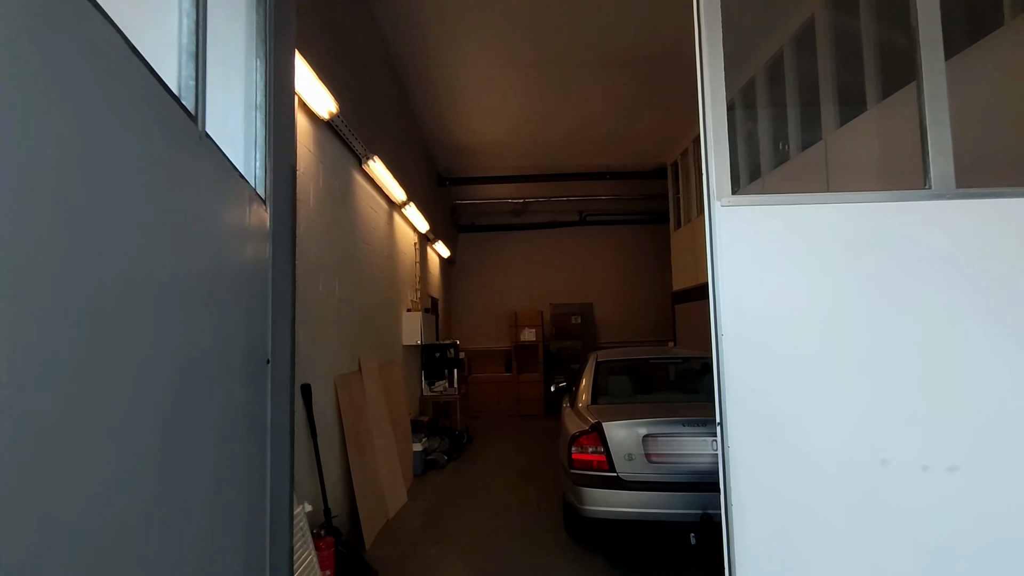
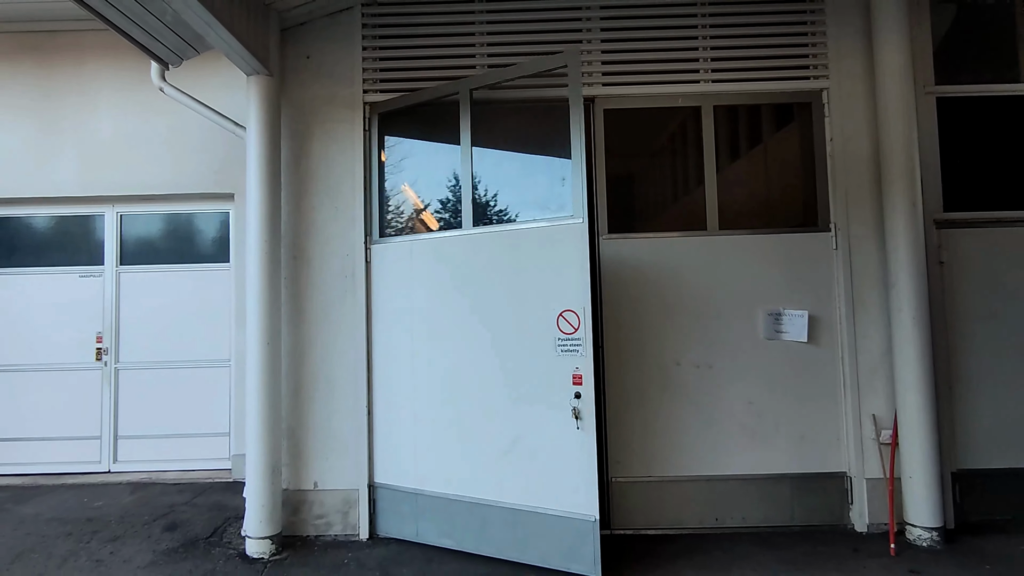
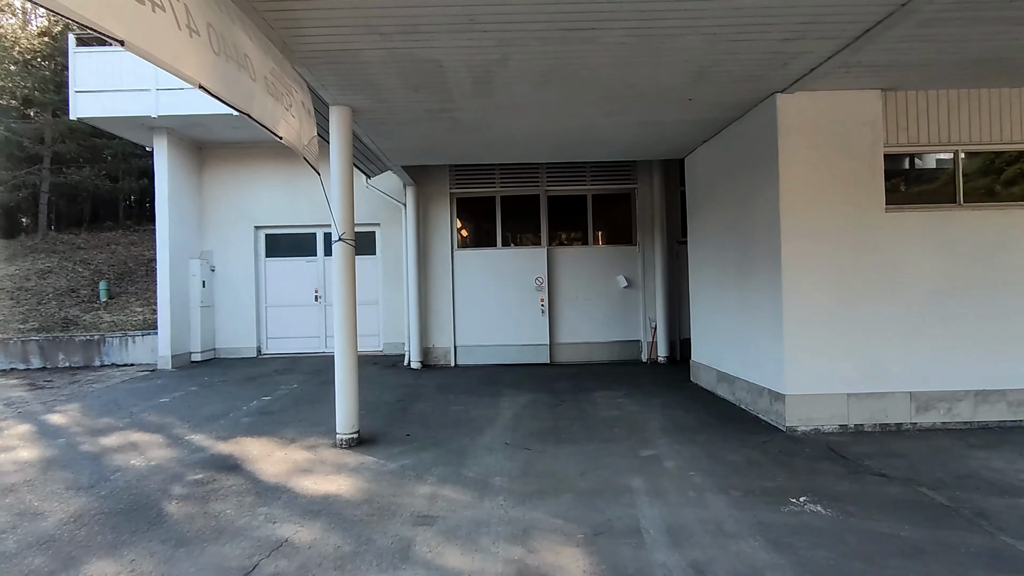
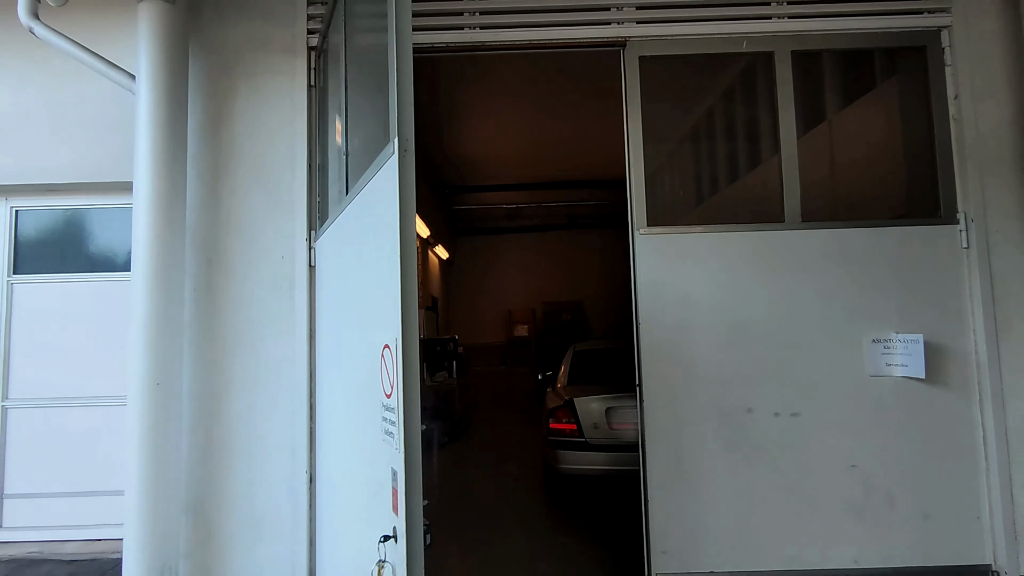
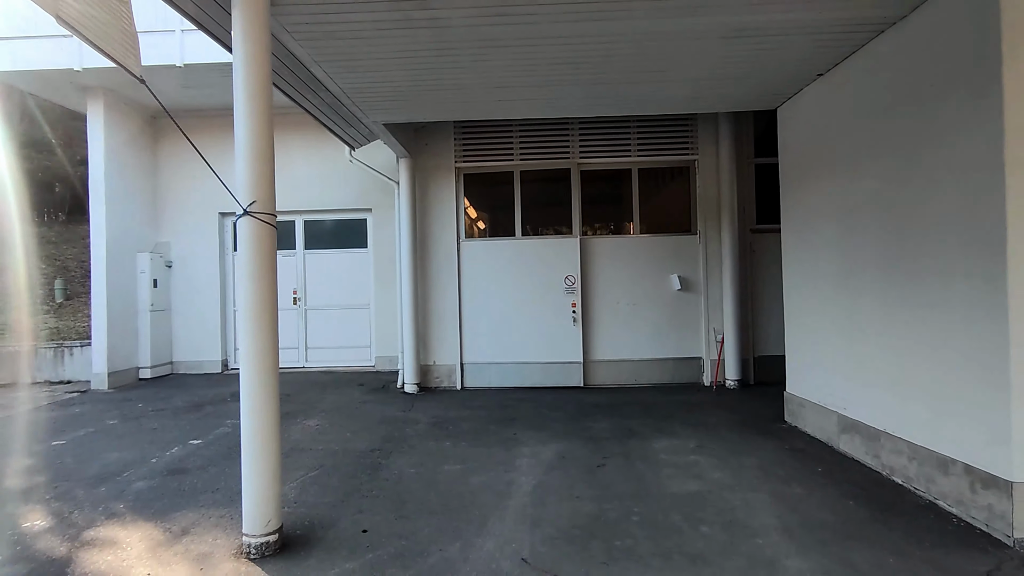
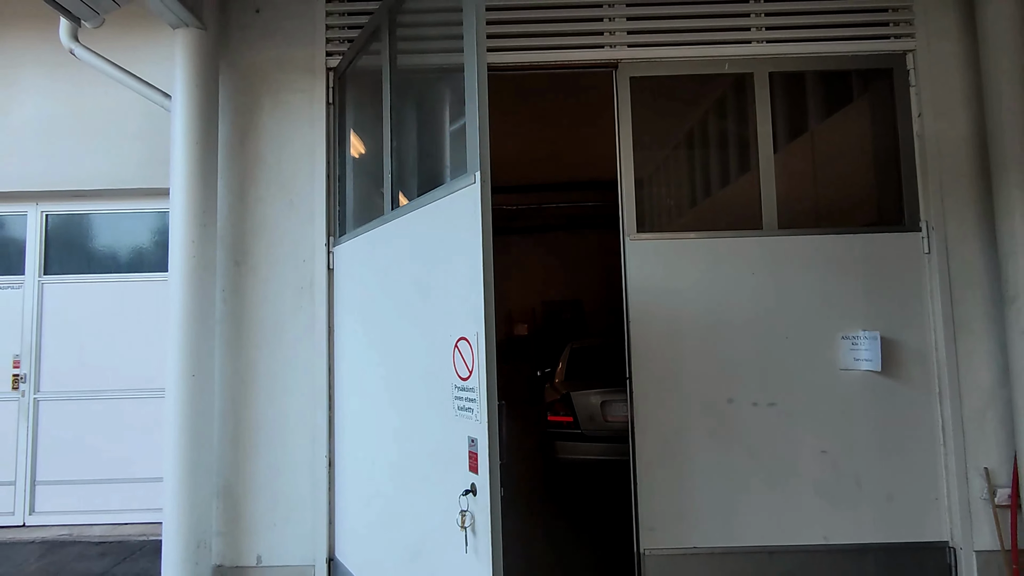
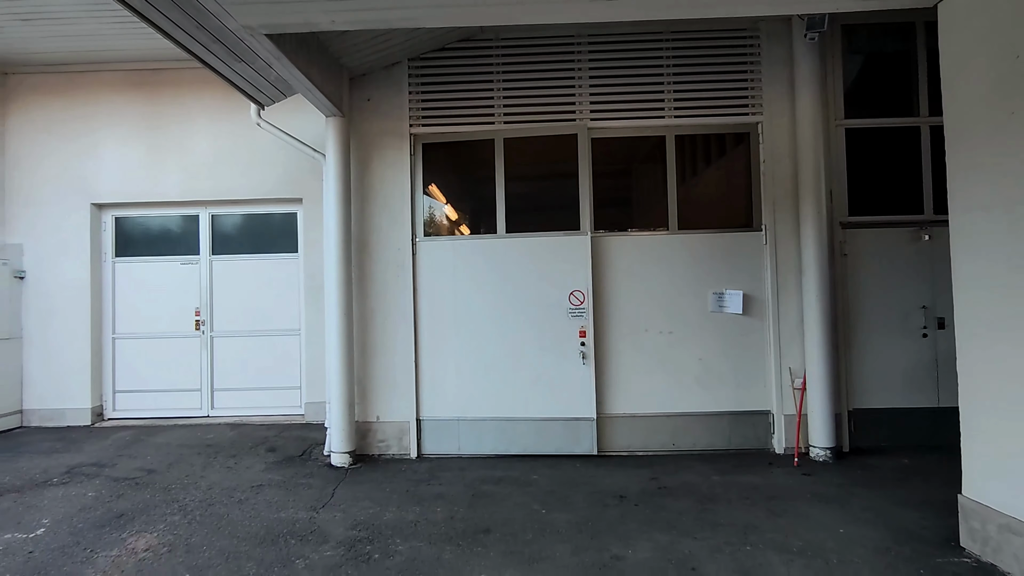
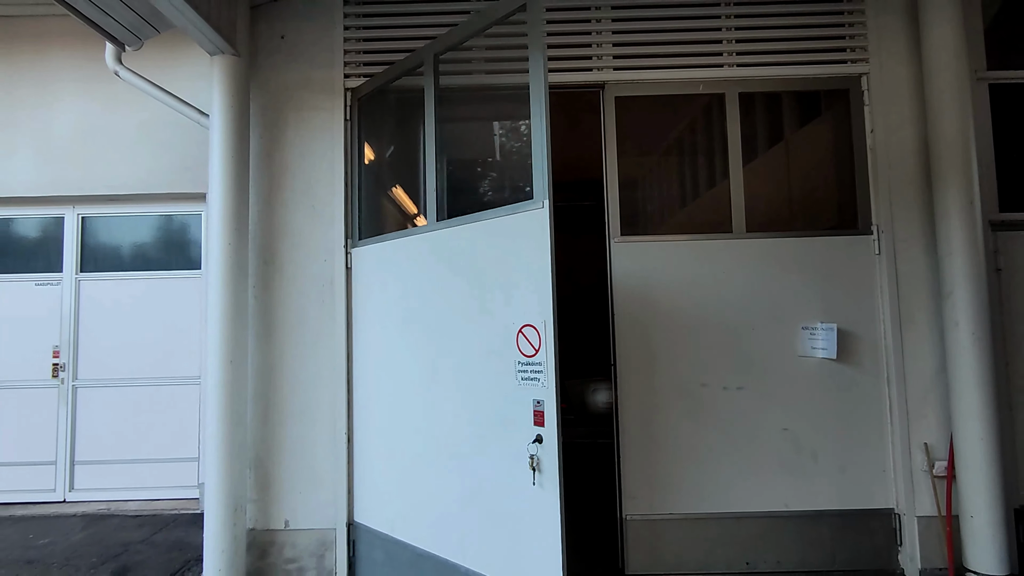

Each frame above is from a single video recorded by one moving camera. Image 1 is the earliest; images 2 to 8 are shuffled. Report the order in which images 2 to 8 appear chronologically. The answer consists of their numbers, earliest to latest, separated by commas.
4, 6, 8, 2, 7, 5, 3
